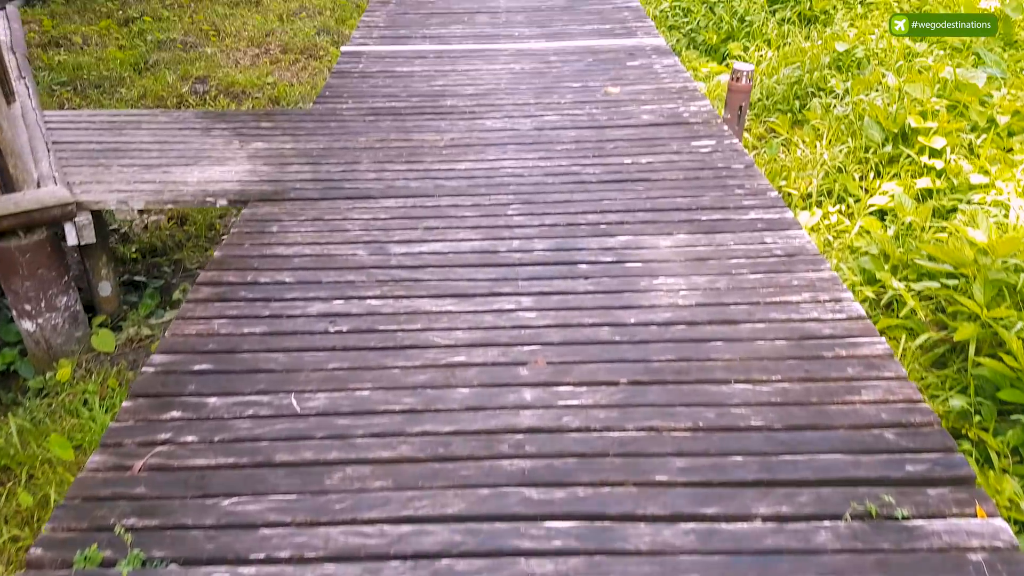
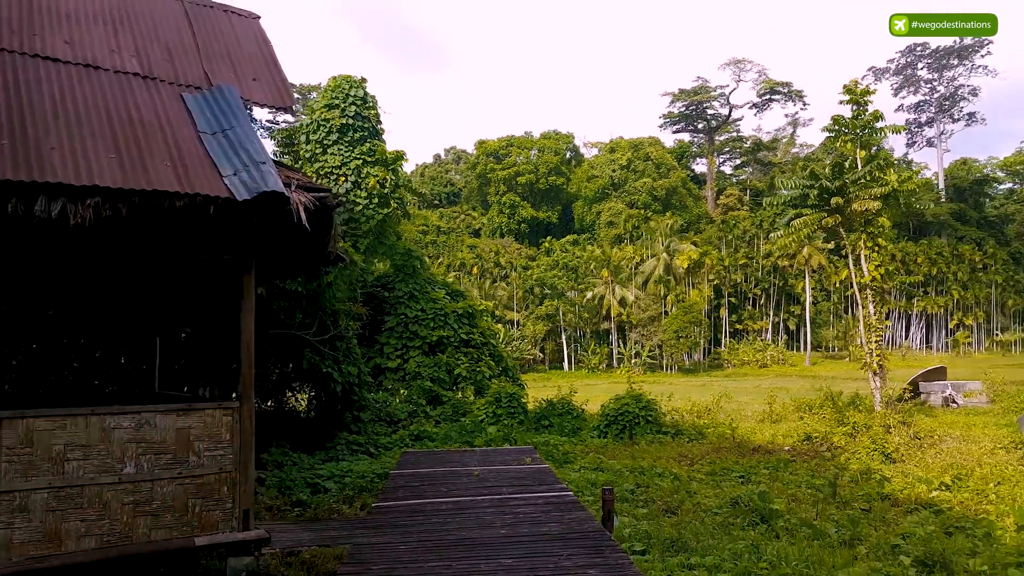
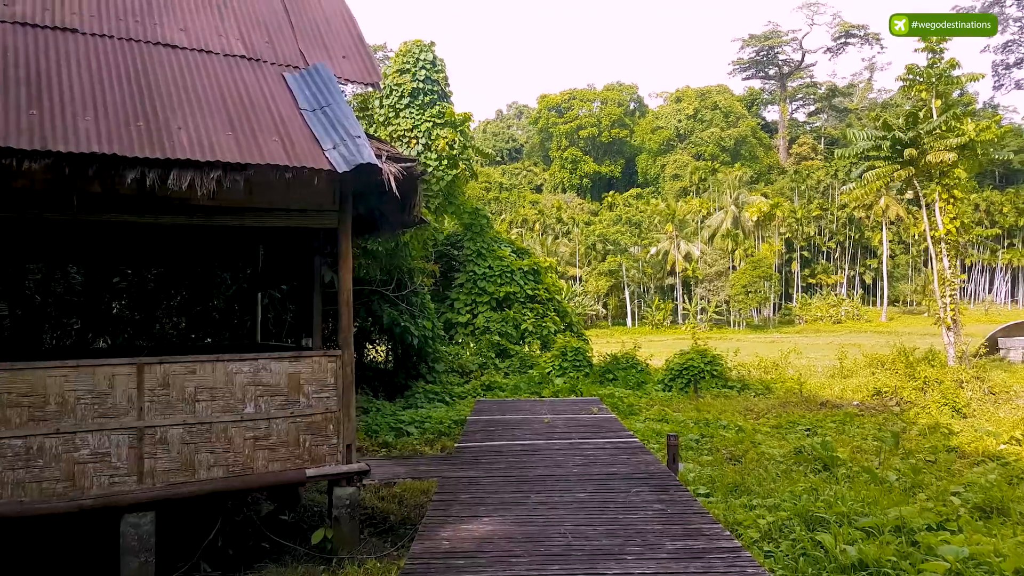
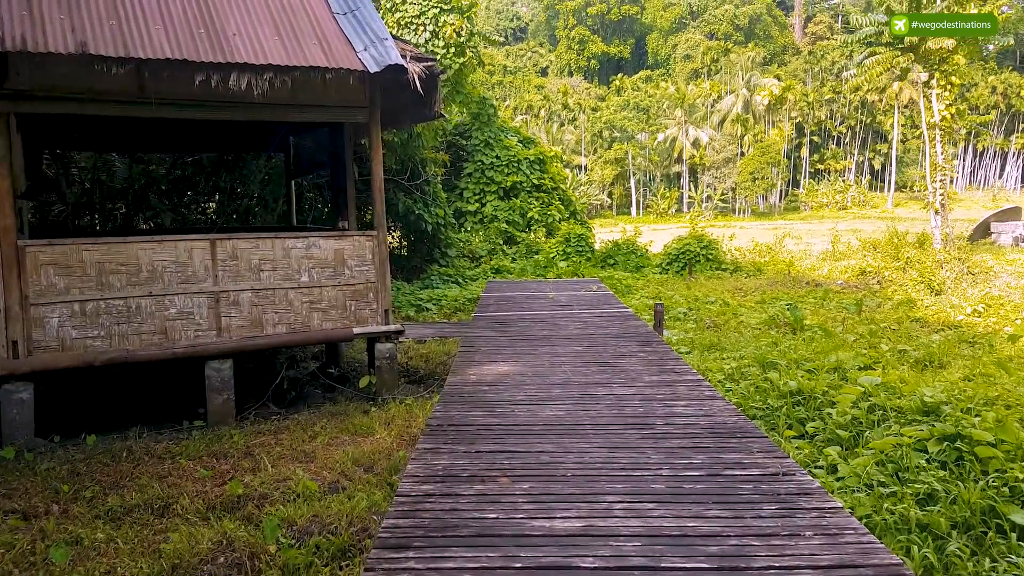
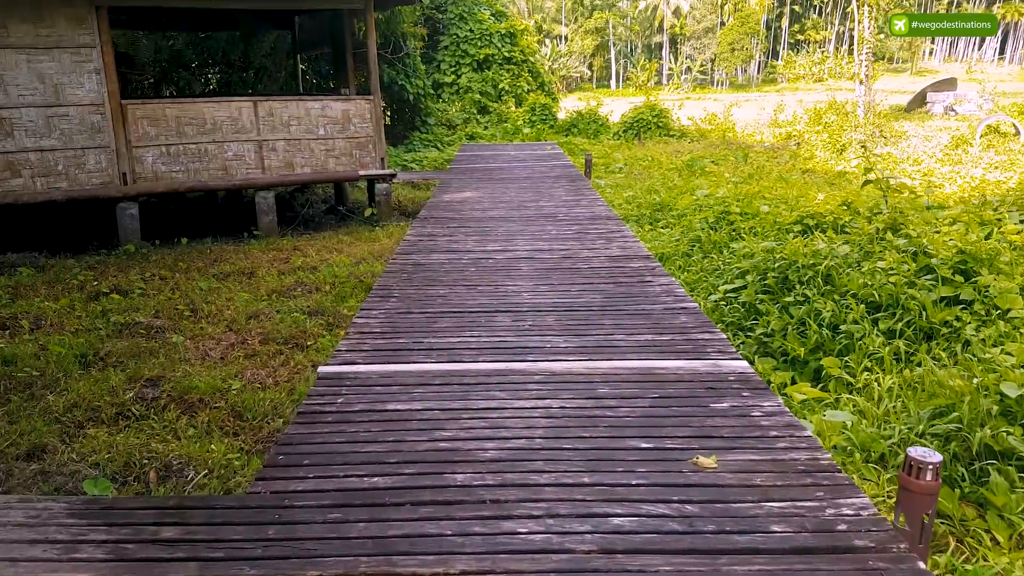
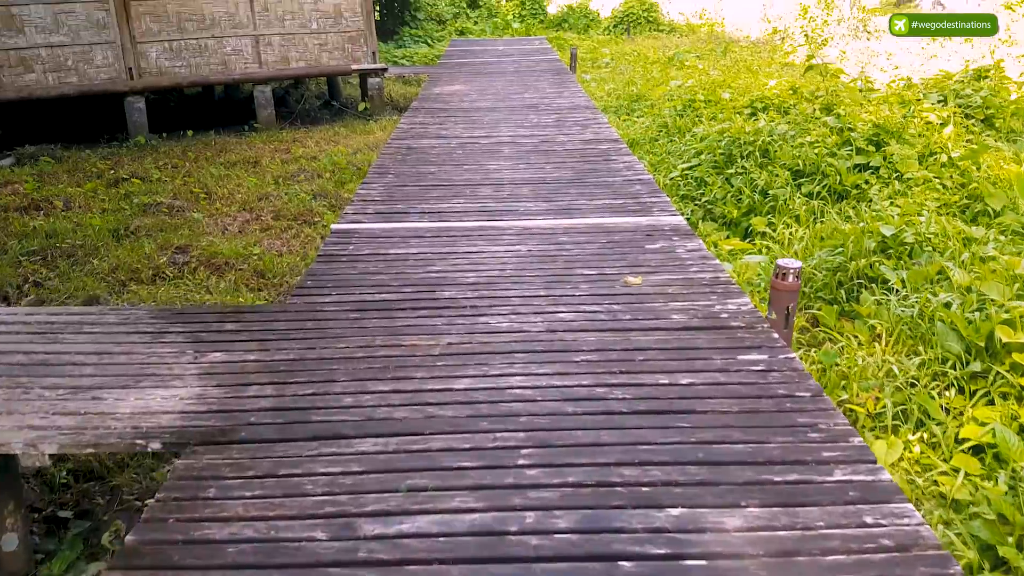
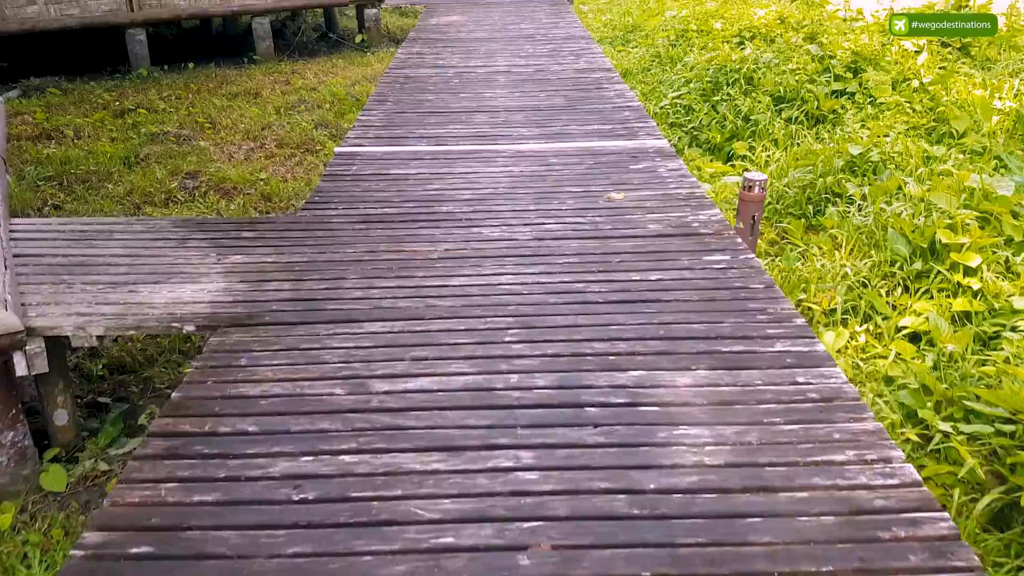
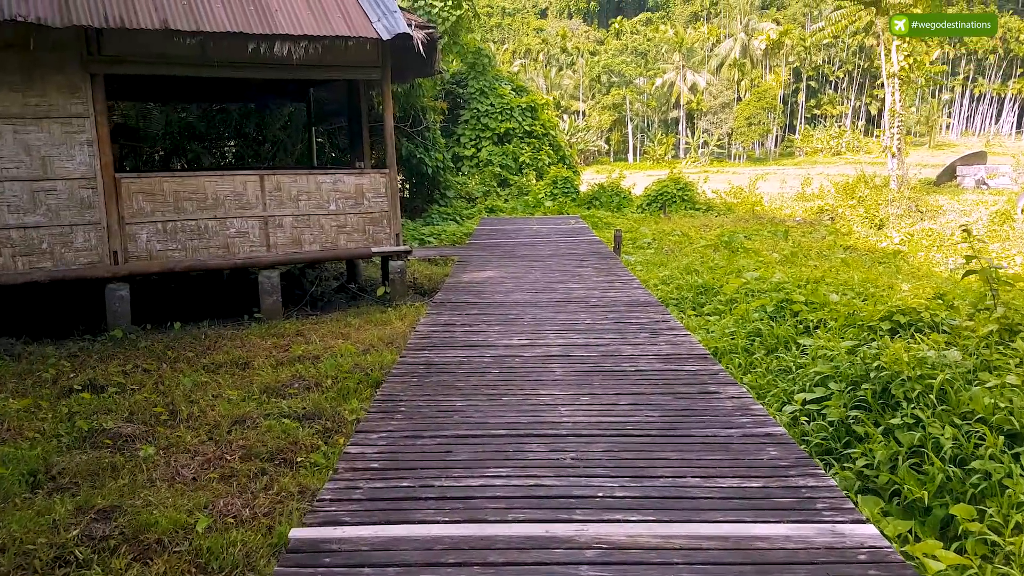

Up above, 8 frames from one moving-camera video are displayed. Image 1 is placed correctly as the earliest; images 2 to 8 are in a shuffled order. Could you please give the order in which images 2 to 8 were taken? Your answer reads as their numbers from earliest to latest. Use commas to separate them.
7, 6, 5, 8, 4, 3, 2
